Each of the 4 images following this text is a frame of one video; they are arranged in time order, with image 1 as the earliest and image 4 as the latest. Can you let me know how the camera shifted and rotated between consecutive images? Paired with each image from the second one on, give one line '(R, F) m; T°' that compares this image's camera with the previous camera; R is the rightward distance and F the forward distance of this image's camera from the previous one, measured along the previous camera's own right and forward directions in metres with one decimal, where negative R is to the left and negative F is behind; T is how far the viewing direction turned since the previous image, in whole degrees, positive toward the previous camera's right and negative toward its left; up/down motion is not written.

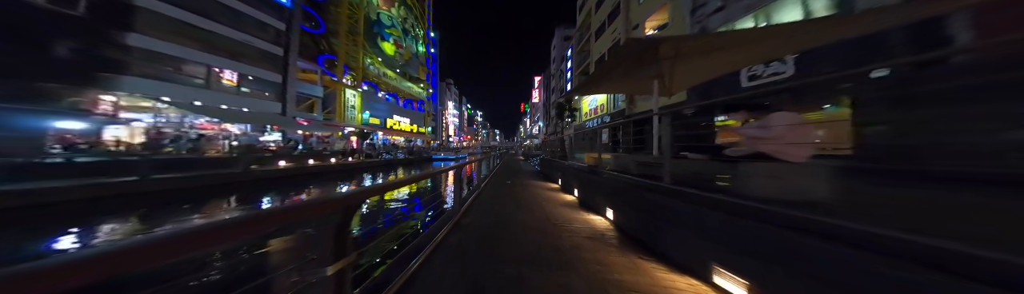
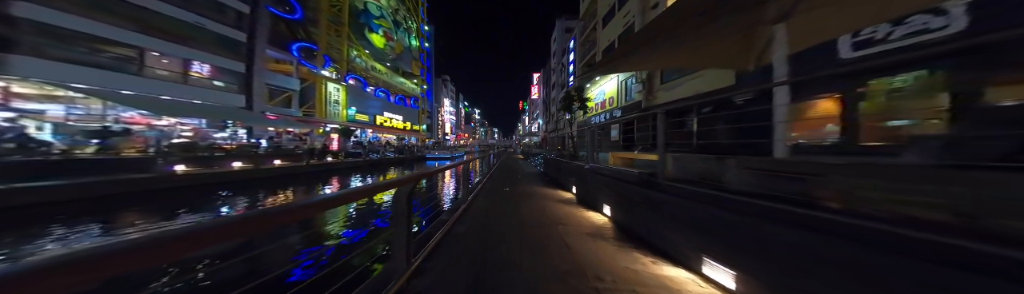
(-0.1, +1.2) m; +1°
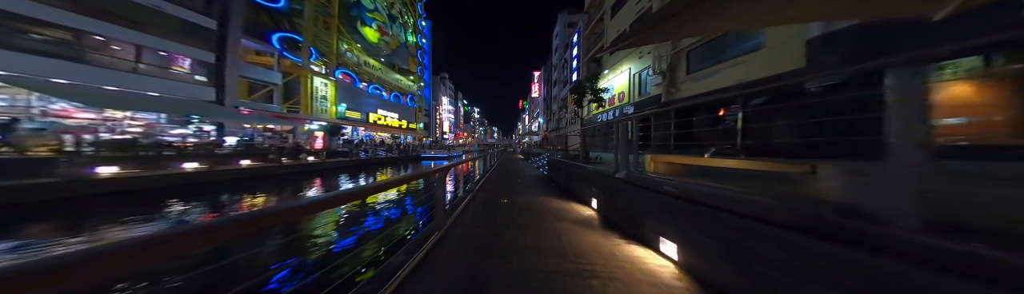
(0.0, +1.0) m; 0°
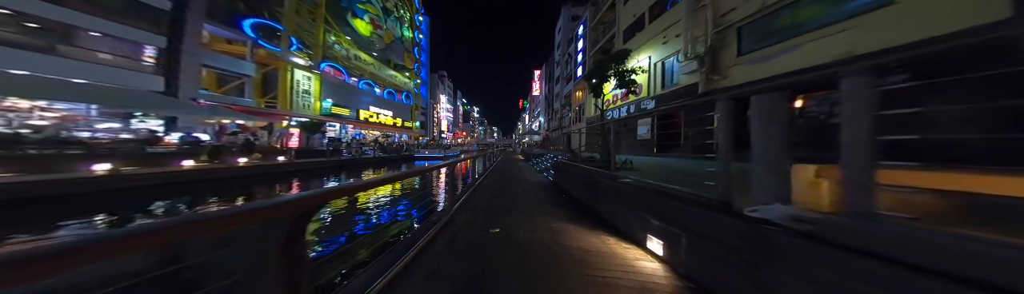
(0.0, +1.3) m; 0°
